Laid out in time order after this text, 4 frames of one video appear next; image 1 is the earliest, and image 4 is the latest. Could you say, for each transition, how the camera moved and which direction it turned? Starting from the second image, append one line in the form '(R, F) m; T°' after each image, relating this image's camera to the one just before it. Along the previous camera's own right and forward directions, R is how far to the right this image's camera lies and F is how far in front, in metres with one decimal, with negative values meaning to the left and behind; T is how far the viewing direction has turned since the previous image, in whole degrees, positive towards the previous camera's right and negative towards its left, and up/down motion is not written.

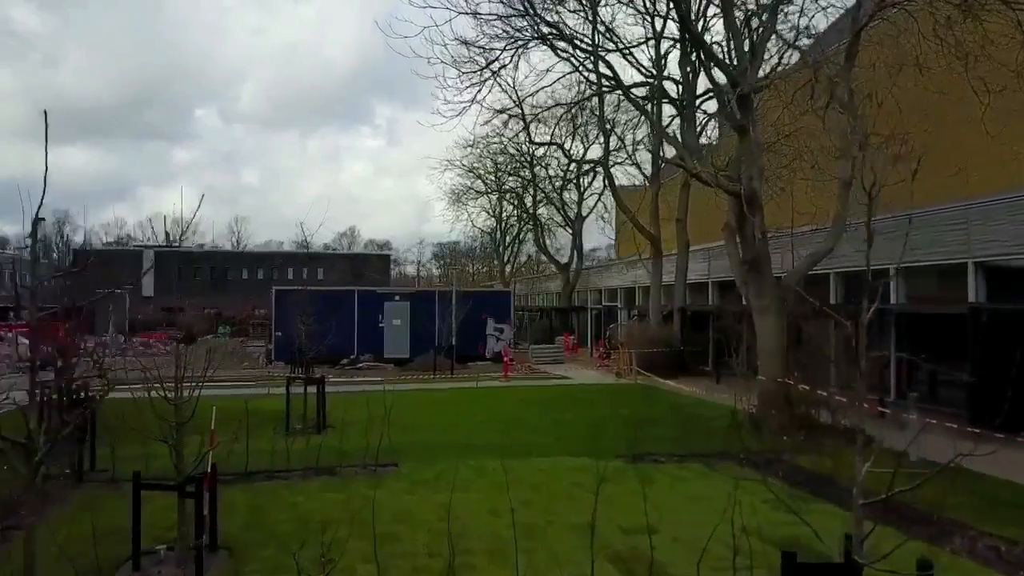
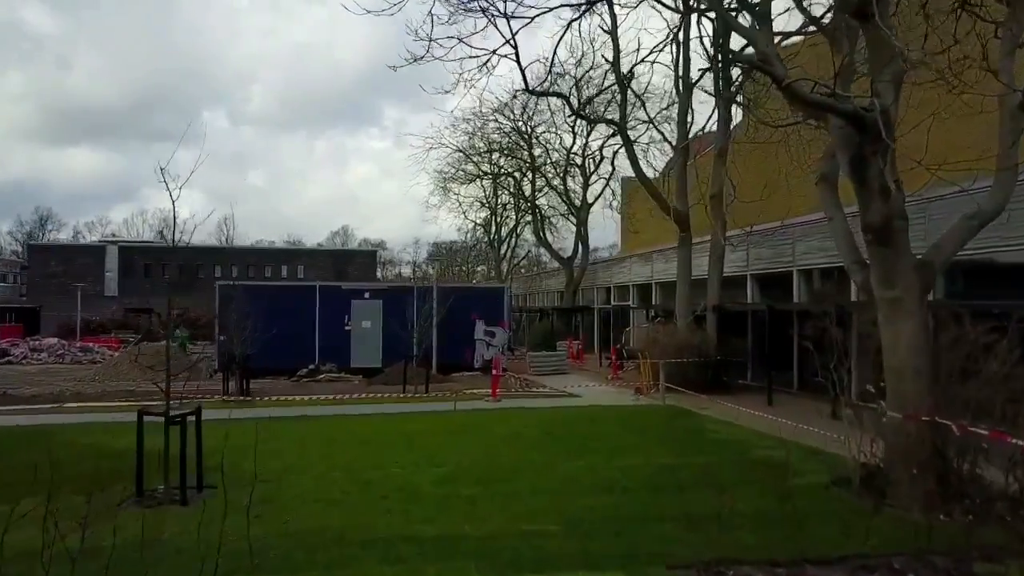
(+0.2, +5.3) m; 0°
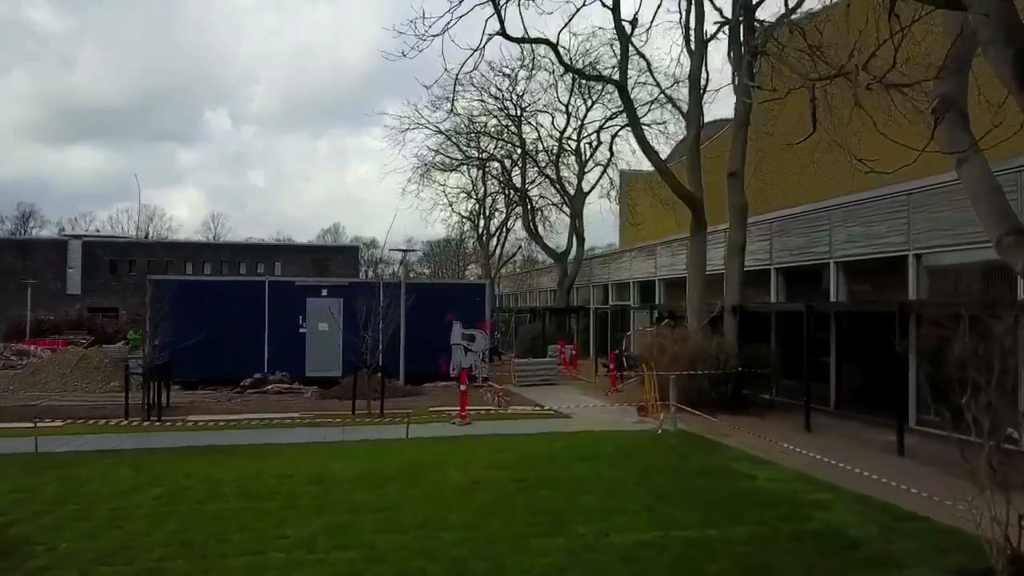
(+0.5, +3.6) m; 0°
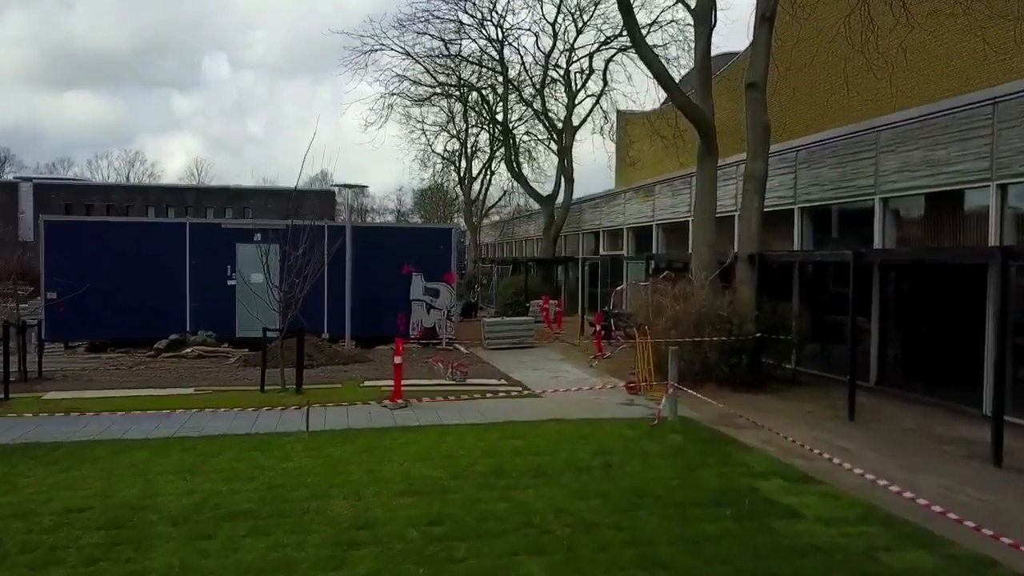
(+0.7, +3.6) m; 0°
